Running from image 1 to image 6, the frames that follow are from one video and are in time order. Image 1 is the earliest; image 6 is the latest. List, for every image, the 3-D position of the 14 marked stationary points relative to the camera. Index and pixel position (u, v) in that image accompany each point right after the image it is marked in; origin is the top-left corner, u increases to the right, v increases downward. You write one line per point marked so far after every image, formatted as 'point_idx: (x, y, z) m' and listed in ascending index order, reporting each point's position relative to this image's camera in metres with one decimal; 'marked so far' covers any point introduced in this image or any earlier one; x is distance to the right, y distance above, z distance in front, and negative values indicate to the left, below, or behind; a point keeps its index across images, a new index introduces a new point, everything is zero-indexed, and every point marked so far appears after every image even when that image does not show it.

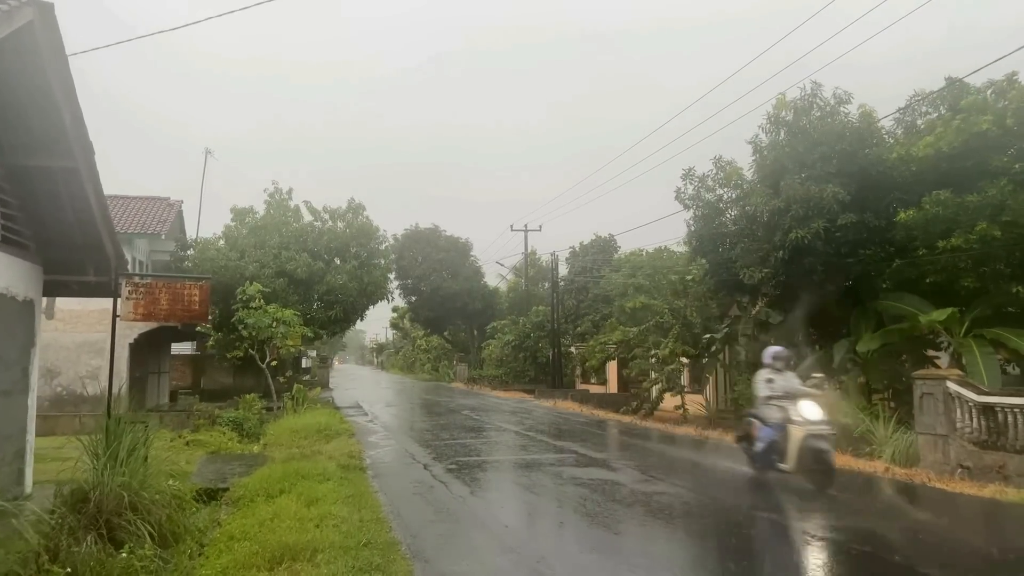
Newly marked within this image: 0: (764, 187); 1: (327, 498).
0: (+4.8, +1.9, +13.7) m
1: (-1.6, -1.8, +6.3) m
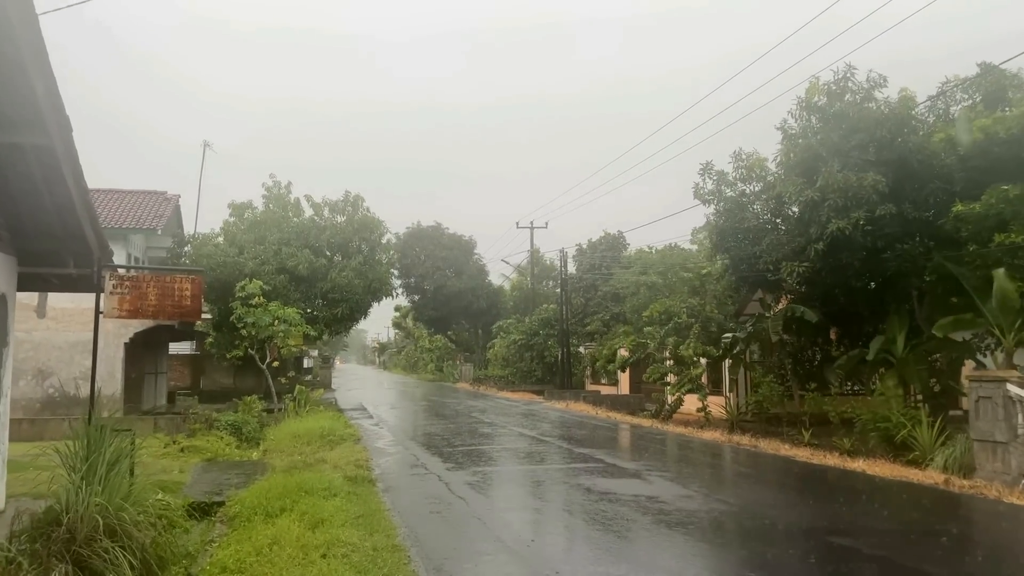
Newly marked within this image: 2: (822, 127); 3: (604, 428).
0: (+5.0, +1.9, +13.0) m
1: (-1.3, -1.7, +5.6) m
2: (+5.2, +2.7, +12.6) m
3: (+2.0, -3.1, +16.3) m
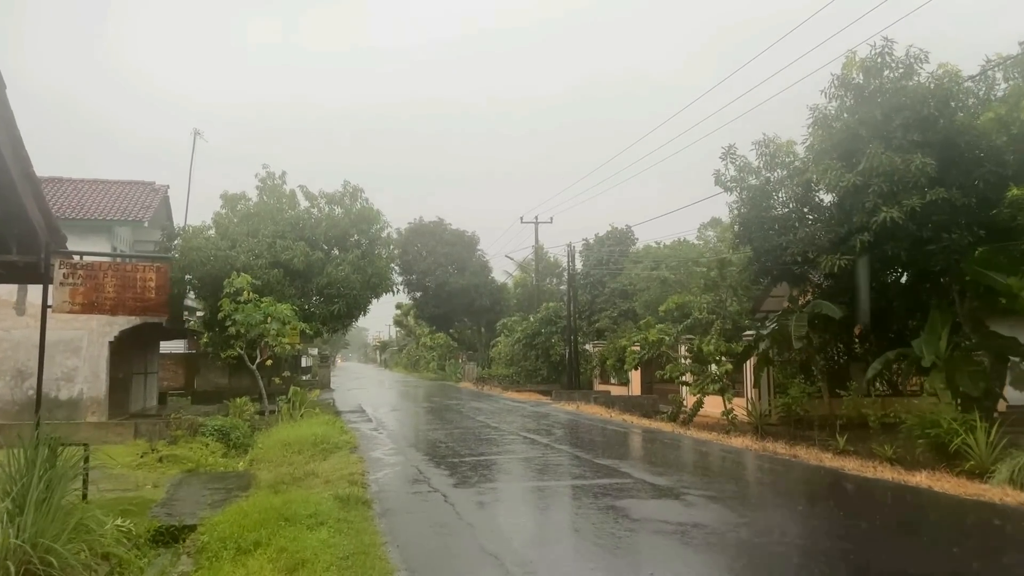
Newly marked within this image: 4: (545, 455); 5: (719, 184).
0: (+5.2, +2.0, +11.9) m
1: (-1.2, -1.7, +4.6) m
2: (+5.4, +2.8, +11.5) m
3: (+2.2, -3.0, +15.3) m
4: (+0.5, -2.6, +11.4) m
5: (+4.2, +2.1, +15.1) m
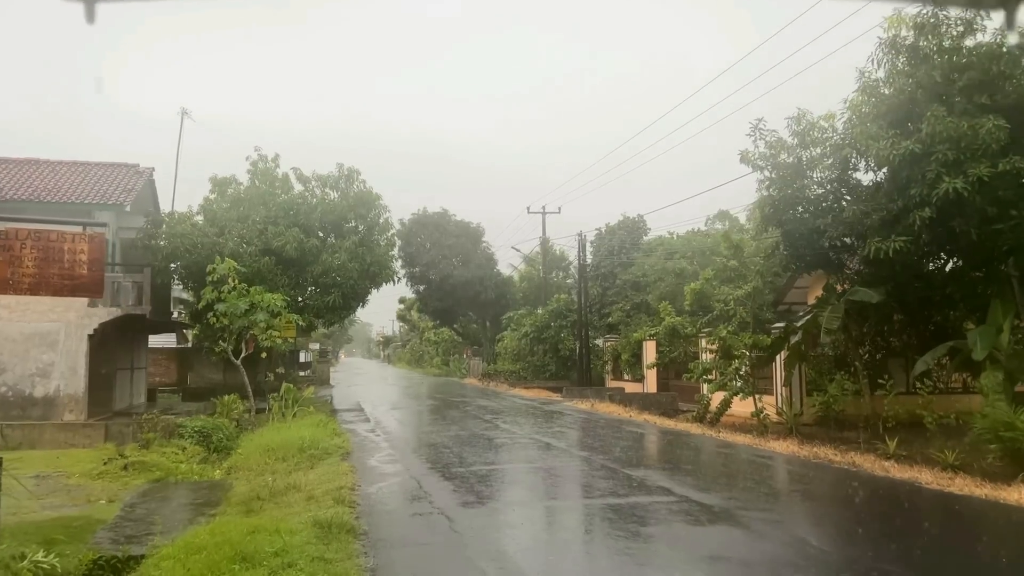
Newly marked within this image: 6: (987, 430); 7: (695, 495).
0: (+5.4, +2.2, +10.7) m
1: (-1.1, -1.5, +3.3) m
2: (+5.6, +3.0, +10.2) m
3: (+2.4, -2.8, +14.1) m
4: (+0.7, -2.4, +10.2) m
5: (+4.4, +2.4, +13.8) m
6: (+5.8, -1.7, +9.1) m
7: (+2.1, -2.3, +8.4) m
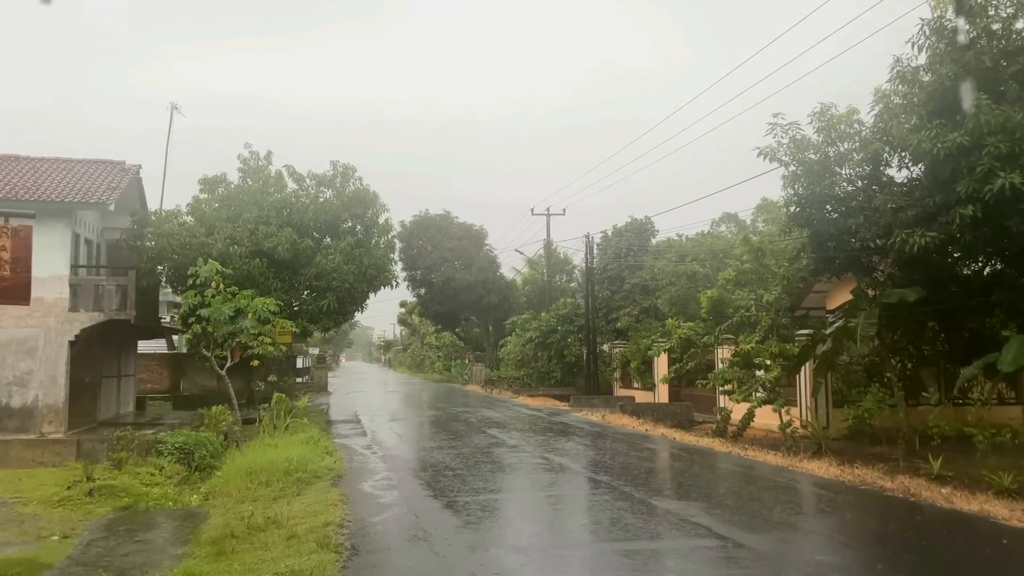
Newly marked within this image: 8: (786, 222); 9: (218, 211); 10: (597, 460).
0: (+5.5, +2.2, +9.8) m
1: (-1.0, -1.5, +2.4) m
2: (+5.7, +3.0, +9.3) m
3: (+2.5, -2.9, +13.1) m
4: (+0.8, -2.5, +9.3) m
5: (+4.5, +2.3, +12.9) m
6: (+5.9, -1.8, +8.2) m
7: (+2.2, -2.4, +7.5) m
8: (+4.9, +1.2, +13.3) m
9: (-6.3, +1.7, +16.0) m
10: (+1.4, -2.7, +11.9) m
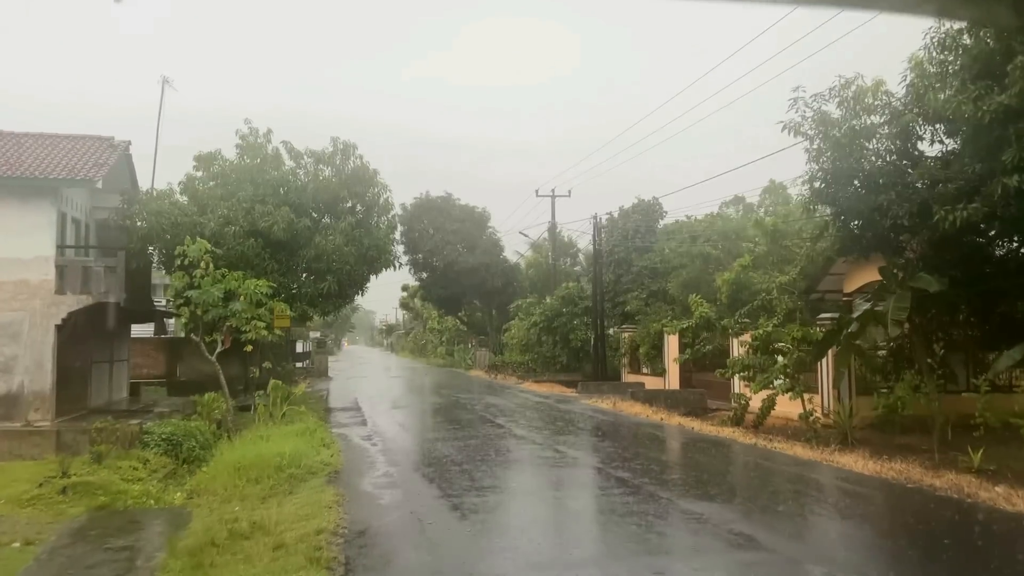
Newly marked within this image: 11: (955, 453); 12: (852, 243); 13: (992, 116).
0: (+5.6, +2.4, +9.0) m
1: (-0.9, -1.4, +1.8) m
2: (+5.8, +3.2, +8.6) m
3: (+2.6, -2.6, +12.5) m
4: (+0.9, -2.2, +8.6) m
5: (+4.6, +2.6, +12.1) m
6: (+6.1, -1.6, +7.5) m
7: (+2.3, -2.2, +6.8) m
8: (+5.1, +1.5, +12.6) m
9: (-6.2, +2.0, +15.3) m
10: (+1.5, -2.4, +11.3) m
11: (+6.0, -2.2, +10.0) m
12: (+5.6, +0.7, +12.0) m
13: (+5.6, +2.0, +8.6) m
